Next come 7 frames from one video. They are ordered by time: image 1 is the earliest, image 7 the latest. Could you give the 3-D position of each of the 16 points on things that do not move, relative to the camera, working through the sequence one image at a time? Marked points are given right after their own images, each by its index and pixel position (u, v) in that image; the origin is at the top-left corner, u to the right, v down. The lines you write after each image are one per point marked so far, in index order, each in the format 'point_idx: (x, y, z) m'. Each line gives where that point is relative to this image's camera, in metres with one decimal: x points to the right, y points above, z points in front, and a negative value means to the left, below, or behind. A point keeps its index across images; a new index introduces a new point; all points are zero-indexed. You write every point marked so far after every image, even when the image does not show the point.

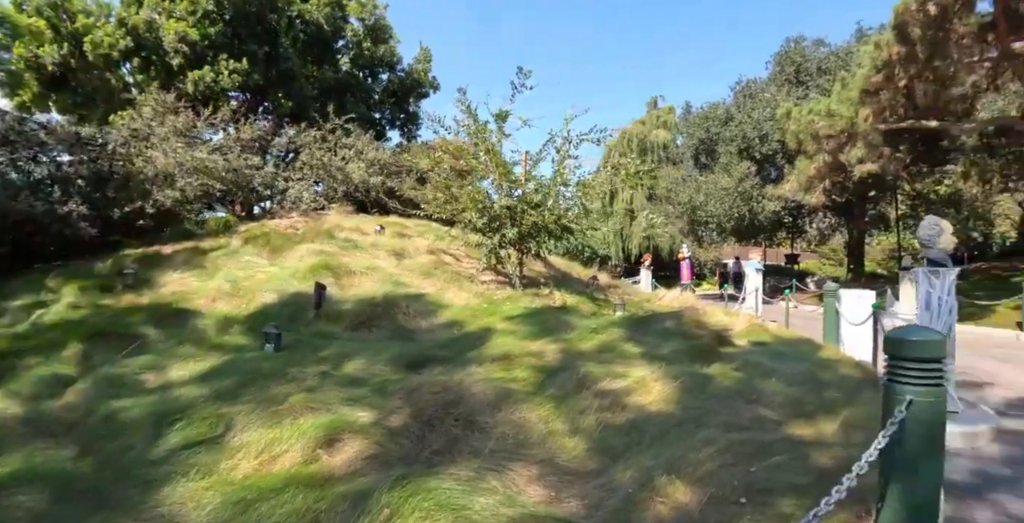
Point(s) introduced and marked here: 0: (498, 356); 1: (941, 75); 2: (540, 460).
0: (-0.3, -1.9, +10.6) m
1: (+13.3, +5.6, +16.3) m
2: (+0.4, -2.5, +6.9) m
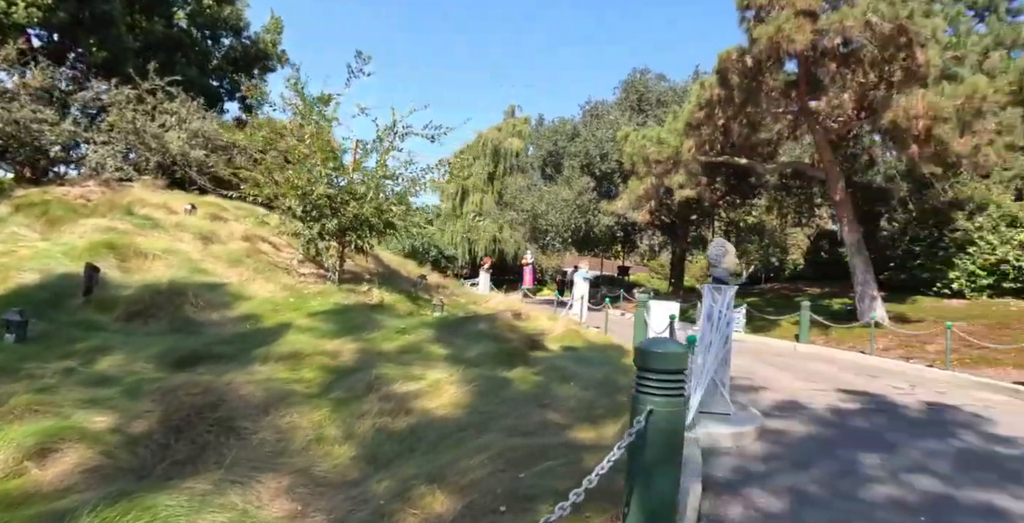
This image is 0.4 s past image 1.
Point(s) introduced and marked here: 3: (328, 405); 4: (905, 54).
0: (-4.0, -1.7, +9.7) m
1: (+8.3, +4.9, +18.5) m
2: (-2.5, -2.4, +6.2) m
3: (-2.7, -2.1, +7.9) m
4: (+10.5, +5.4, +14.0) m
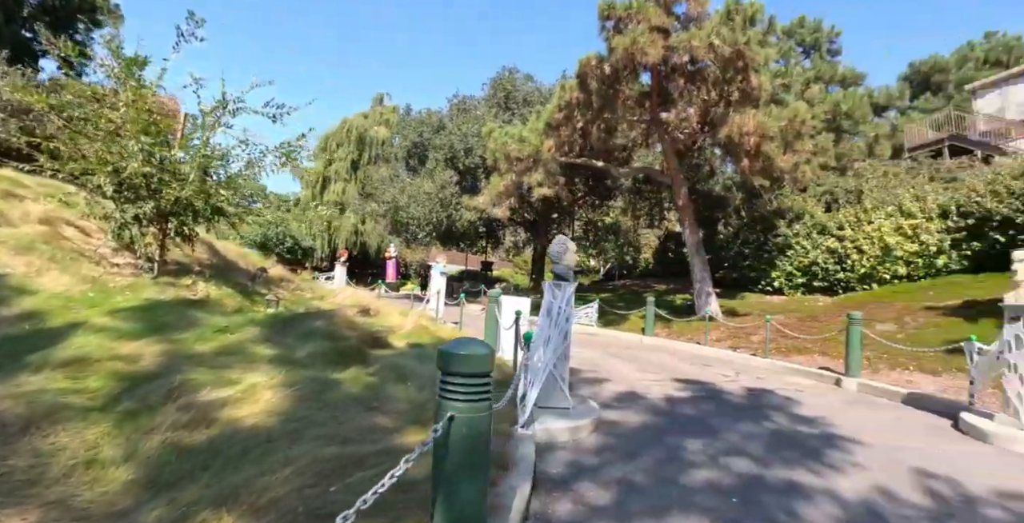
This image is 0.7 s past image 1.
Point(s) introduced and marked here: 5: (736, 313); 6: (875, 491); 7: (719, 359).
0: (-6.7, -1.5, +8.2) m
1: (+3.5, +4.9, +19.5) m
2: (-4.5, -2.3, +5.1) m
3: (-5.0, -2.0, +6.7) m
4: (+6.6, +5.4, +15.6) m
5: (+5.9, -1.4, +14.4) m
6: (+3.0, -1.7, +4.3) m
7: (+4.1, -1.9, +10.6) m
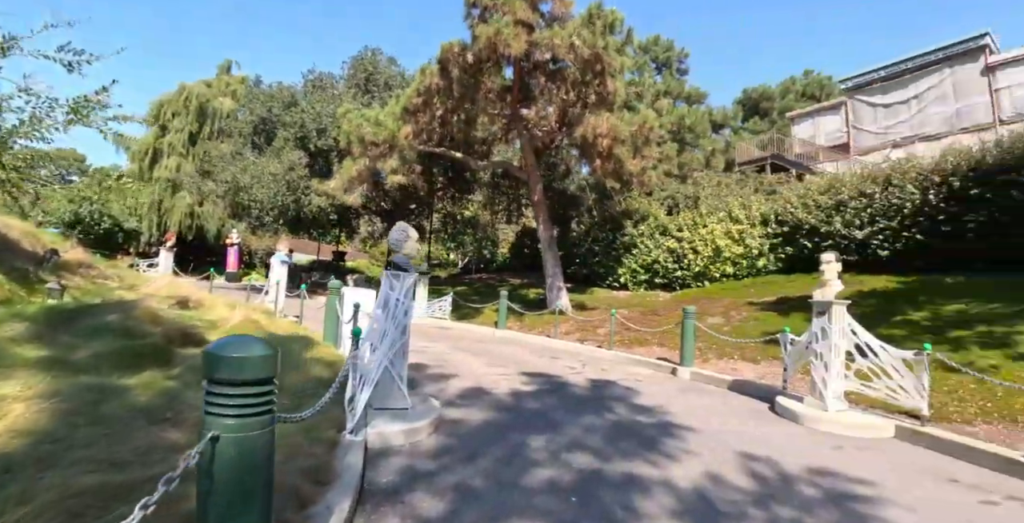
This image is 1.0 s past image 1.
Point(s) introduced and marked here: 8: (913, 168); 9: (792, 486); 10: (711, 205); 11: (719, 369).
0: (-8.8, -1.1, +5.6) m
1: (-1.5, +5.2, +19.1) m
2: (-5.9, -2.0, +3.2) m
3: (-6.8, -1.7, +4.6) m
4: (+2.5, +5.5, +16.0) m
5: (+2.0, -1.3, +14.8) m
6: (+1.6, -1.7, +4.3) m
7: (+1.1, -1.8, +10.6) m
8: (+8.9, +2.1, +11.4) m
9: (+2.2, -1.7, +4.2) m
10: (+5.7, +1.8, +16.0) m
11: (+3.0, -1.5, +7.9) m
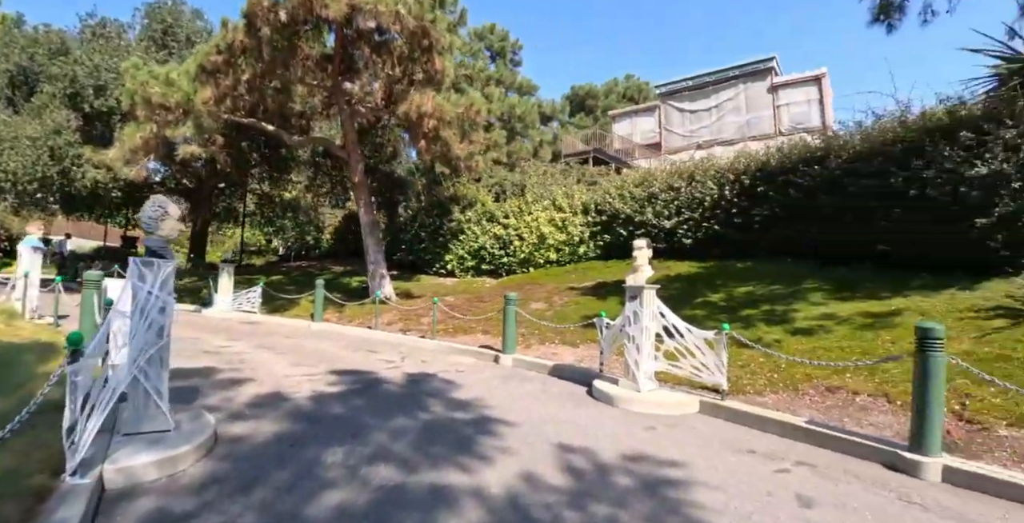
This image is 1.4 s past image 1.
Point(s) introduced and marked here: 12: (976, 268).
0: (-10.2, -0.9, +2.0) m
1: (-7.2, +5.6, +16.9) m
2: (-6.7, -1.9, +0.6) m
3: (-8.0, -1.5, +1.7) m
4: (-2.4, +5.9, +15.1) m
5: (-2.6, -0.9, +13.9) m
6: (+0.1, -1.5, +3.7) m
7: (-2.2, -1.5, +9.7) m
8: (+5.0, +2.4, +12.6) m
9: (+0.7, -1.5, +3.8) m
10: (+0.6, +2.2, +16.1) m
11: (+0.4, -1.3, +7.6) m
12: (+7.1, -0.1, +8.2) m
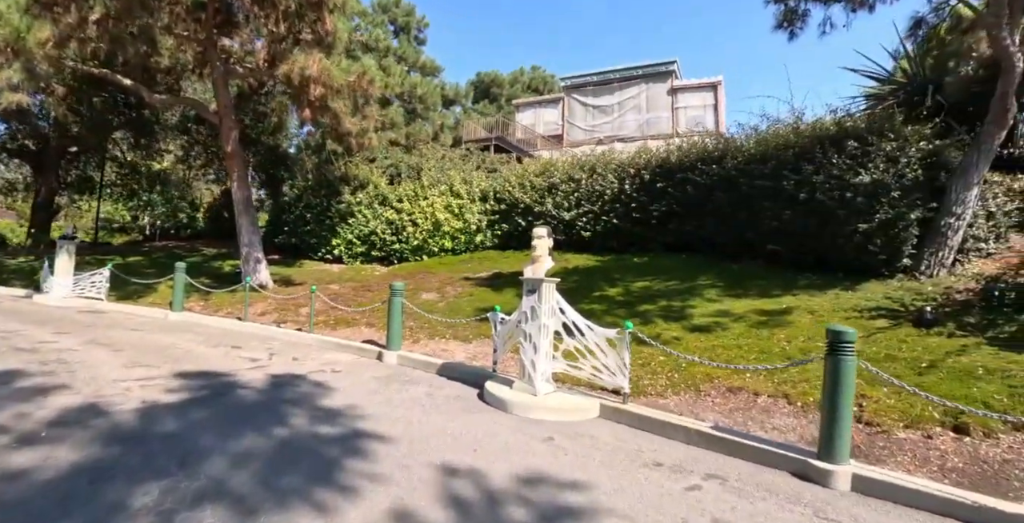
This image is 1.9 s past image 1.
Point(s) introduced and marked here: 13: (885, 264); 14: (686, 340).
0: (-10.4, -0.5, -0.6) m
1: (-9.9, +6.2, +14.5) m
2: (-6.8, -1.6, -1.3) m
3: (-8.2, -1.2, -0.5) m
4: (-4.9, +6.3, +13.6) m
5: (-5.1, -0.5, +12.5) m
6: (-0.7, -1.4, +3.0) m
7: (-4.0, -1.2, +8.4) m
8: (+2.7, +2.5, +12.5) m
9: (-0.1, -1.4, +3.2) m
10: (-2.3, +2.6, +15.2) m
11: (-1.1, -1.1, +6.8) m
12: (+5.5, -0.1, +8.7) m
13: (+5.8, -0.1, +8.3) m
14: (+2.1, -0.9, +6.5) m
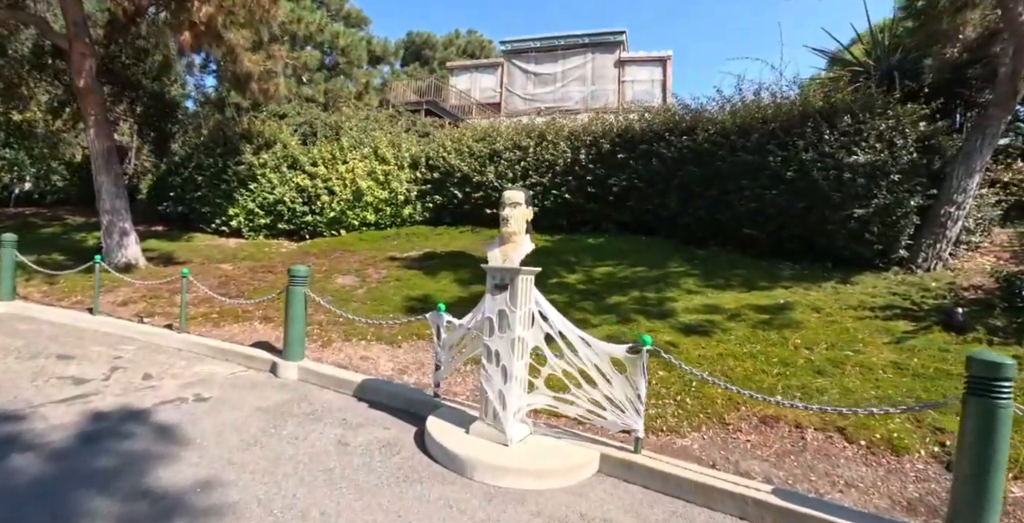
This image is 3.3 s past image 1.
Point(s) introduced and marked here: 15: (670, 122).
0: (-9.8, -0.4, -3.6) m
1: (-11.2, +6.9, +11.2) m
2: (-6.1, -1.6, -3.8) m
3: (-7.7, -1.1, -3.2) m
4: (-6.1, +6.8, +11.0) m
5: (-6.3, 0.0, +10.1) m
6: (-0.6, -1.3, +1.3) m
7: (-4.7, -0.8, +6.2) m
8: (+1.5, +2.9, +11.1) m
9: (-0.1, -1.4, +1.6) m
10: (-3.8, +3.1, +13.0) m
11: (-1.5, -0.9, +5.0) m
12: (+4.7, 0.0, +7.7) m
13: (+5.0, +0.1, +7.4) m
14: (+1.6, -0.8, +5.1) m
15: (+2.8, +2.5, +9.6) m
